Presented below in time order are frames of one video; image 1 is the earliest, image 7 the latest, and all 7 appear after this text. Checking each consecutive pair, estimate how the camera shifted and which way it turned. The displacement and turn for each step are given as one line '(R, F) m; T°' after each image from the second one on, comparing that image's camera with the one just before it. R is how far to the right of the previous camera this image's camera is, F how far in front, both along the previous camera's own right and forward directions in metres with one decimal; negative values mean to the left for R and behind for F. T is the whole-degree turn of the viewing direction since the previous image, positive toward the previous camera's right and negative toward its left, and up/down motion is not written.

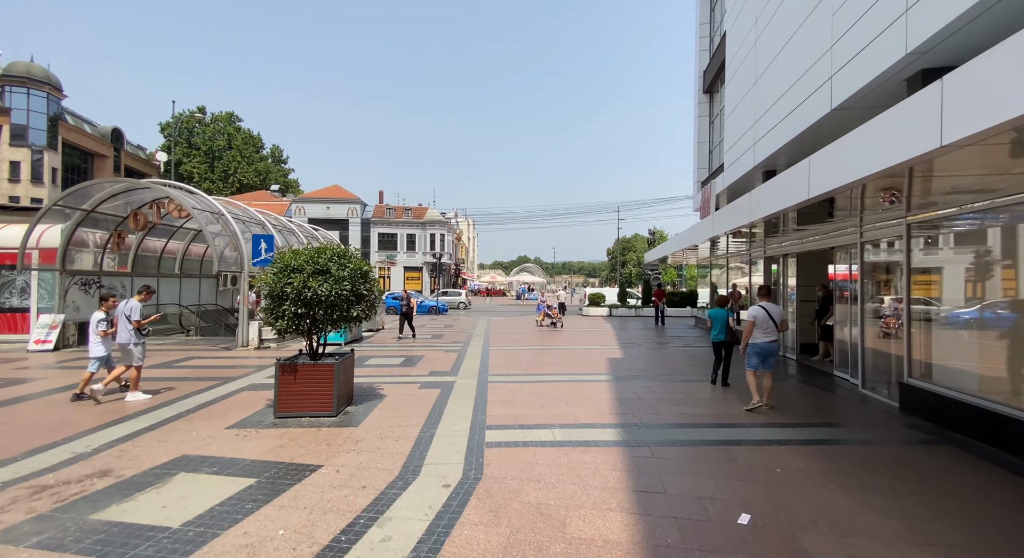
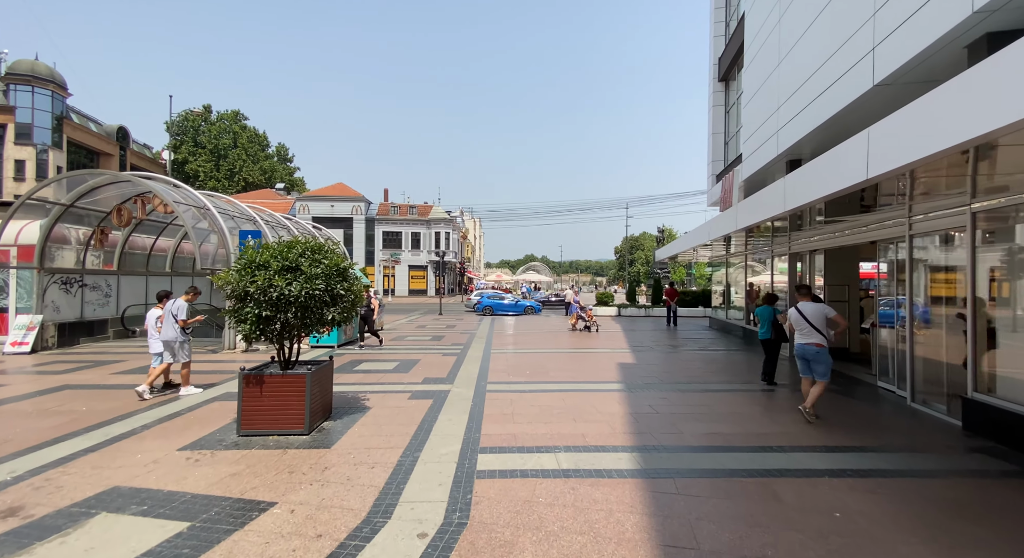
(+0.1, +0.9) m; -1°
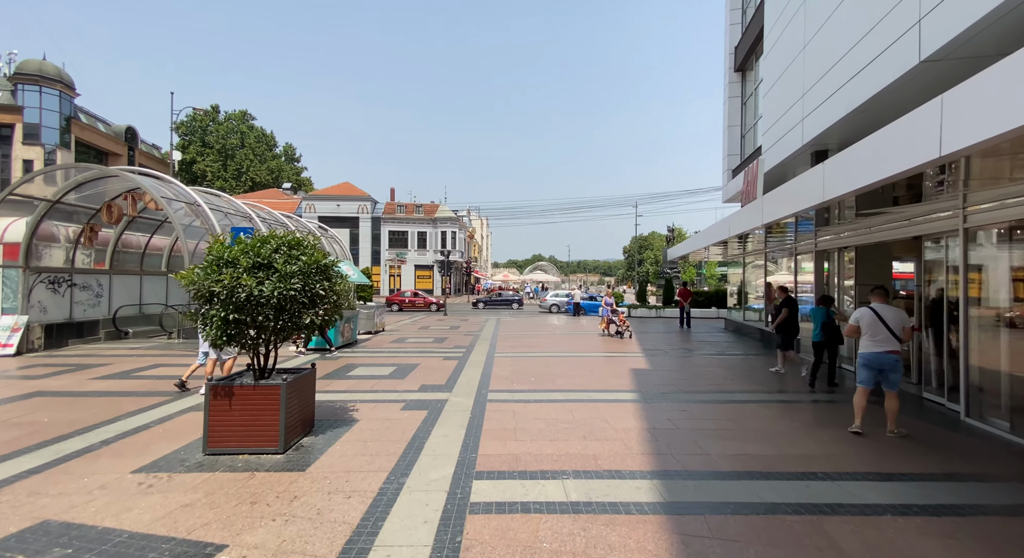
(+0.1, +0.7) m; -1°
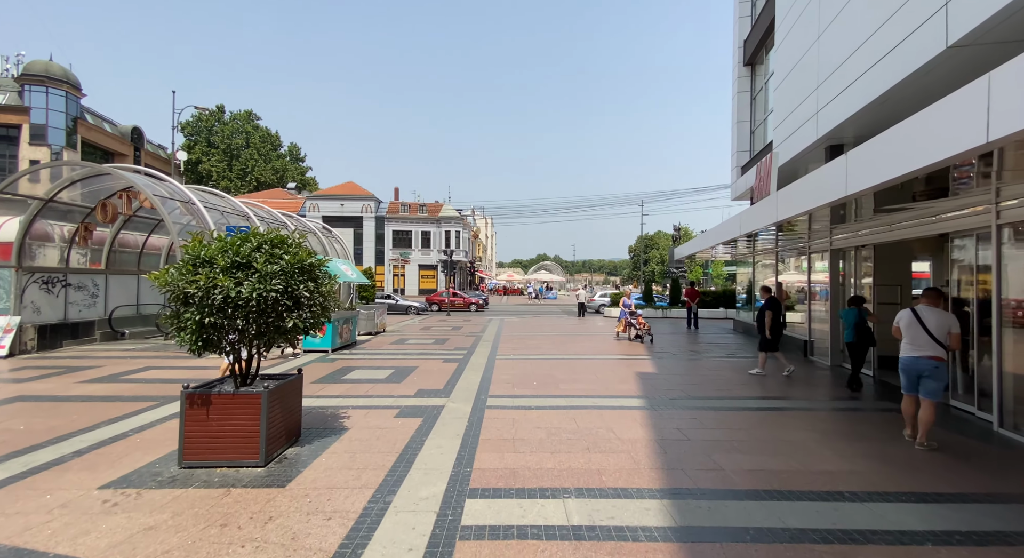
(+0.1, +0.4) m; -1°
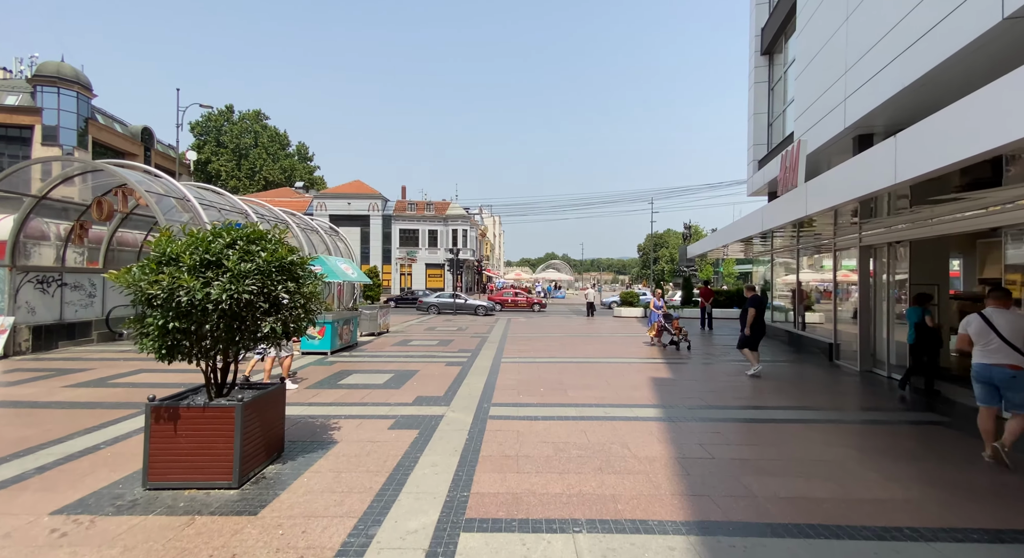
(0.0, +0.6) m; -1°
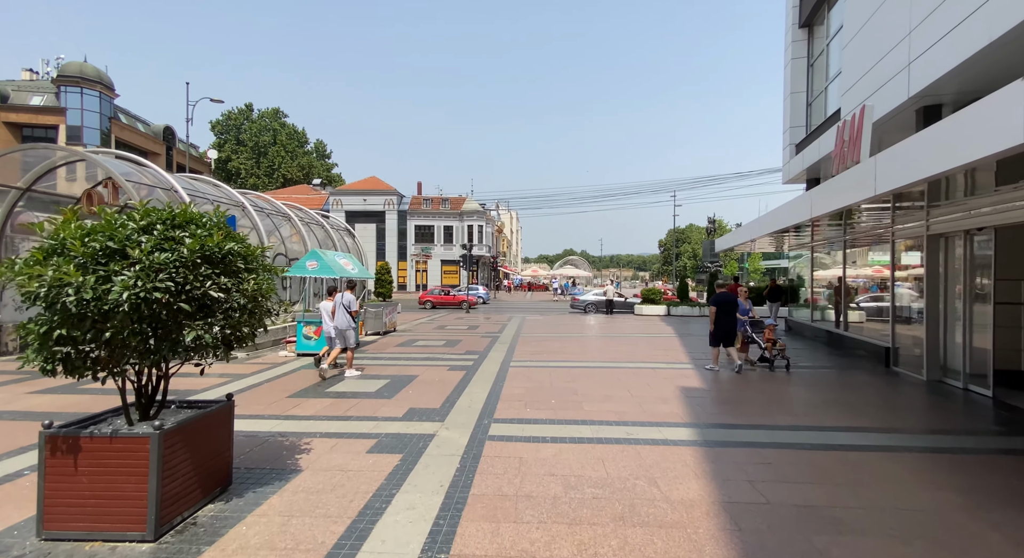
(+0.2, +1.1) m; -2°
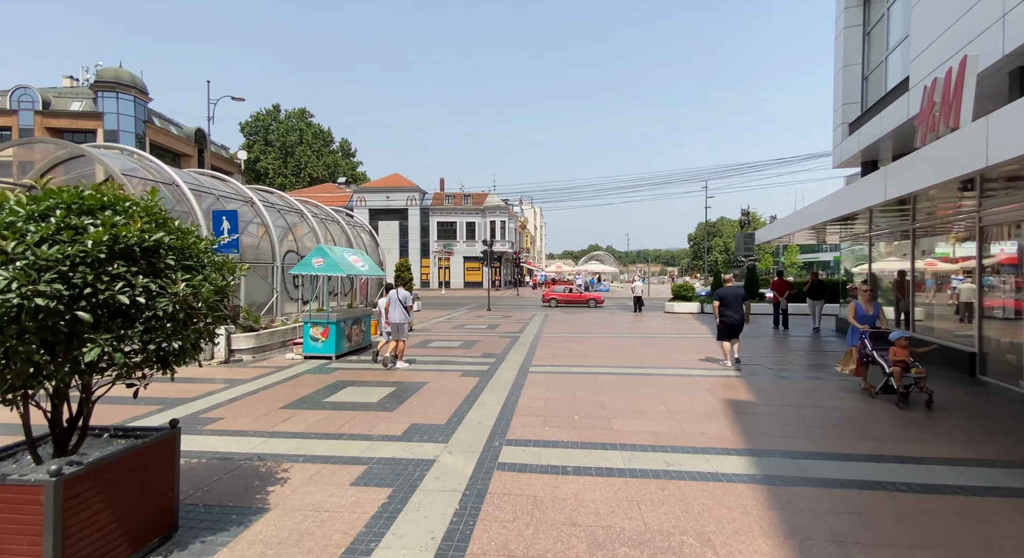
(+0.1, +0.9) m; -3°
